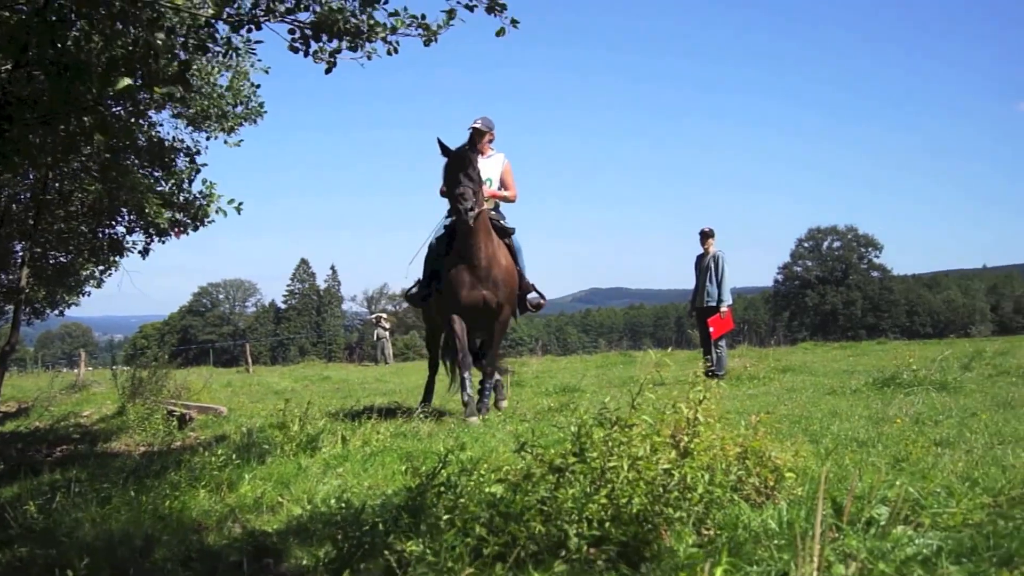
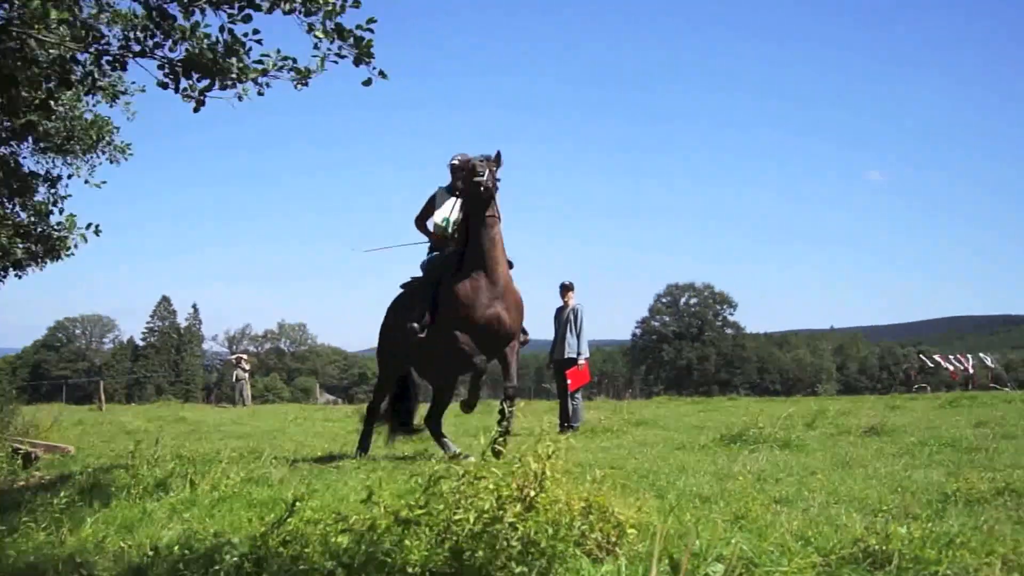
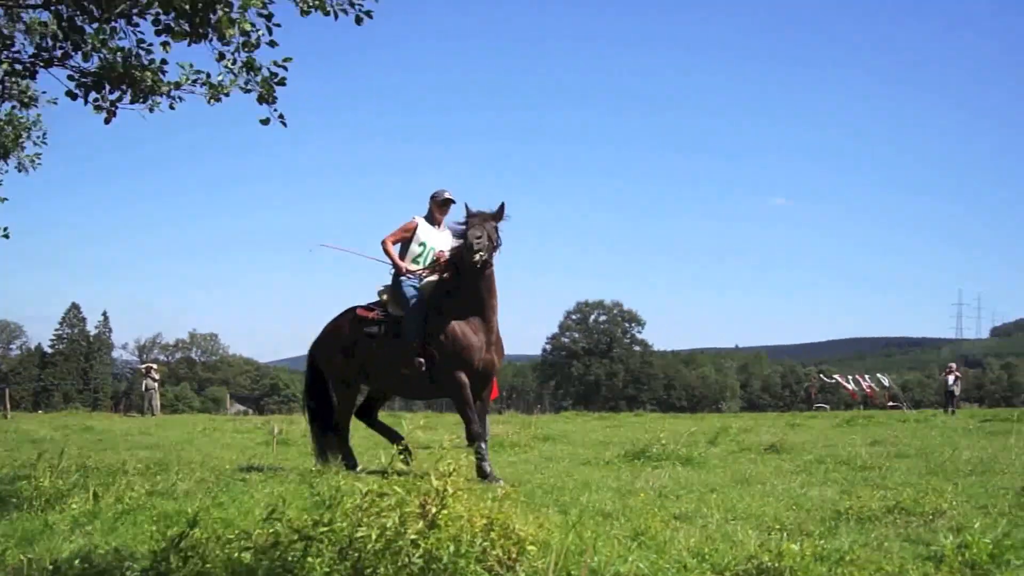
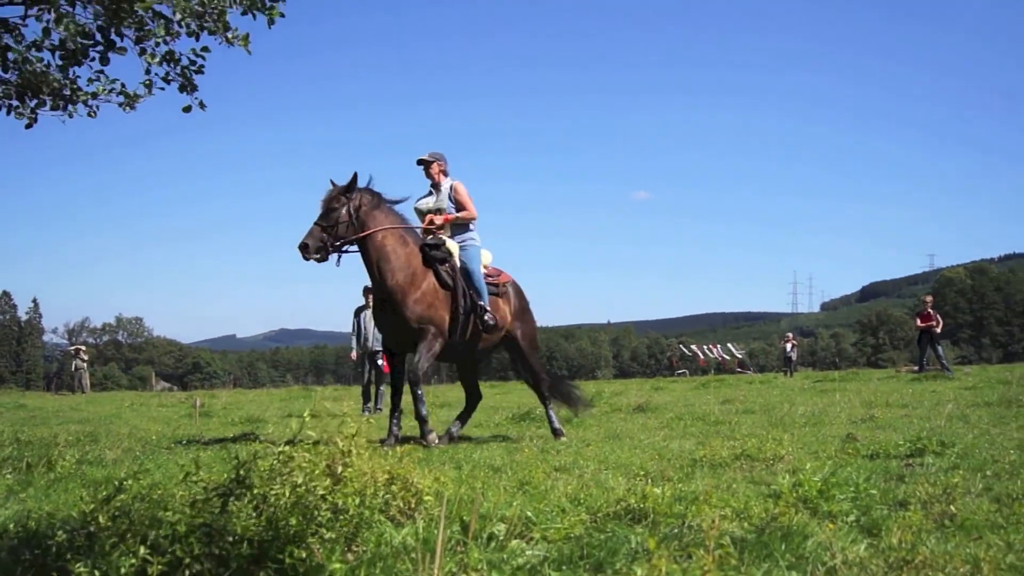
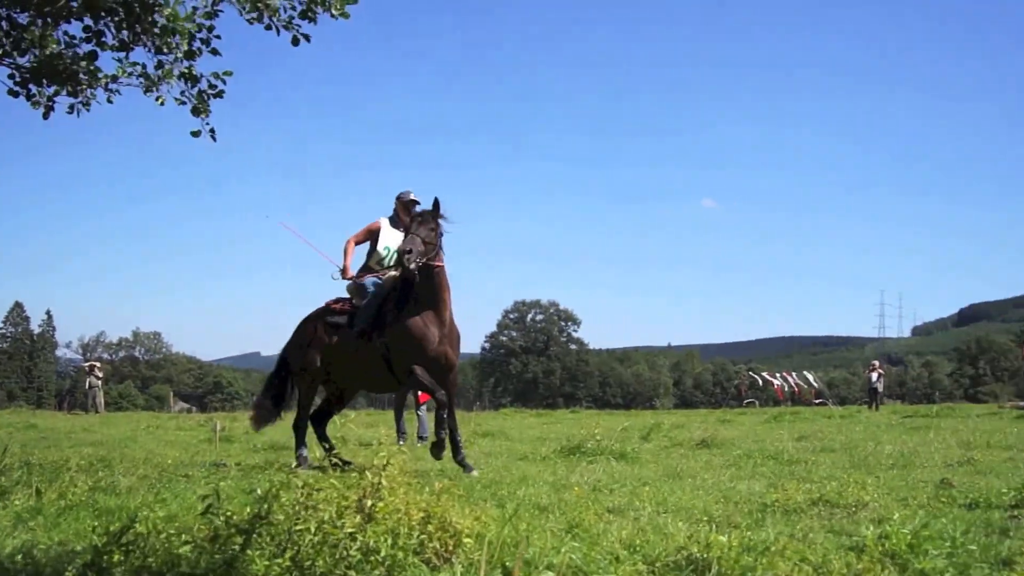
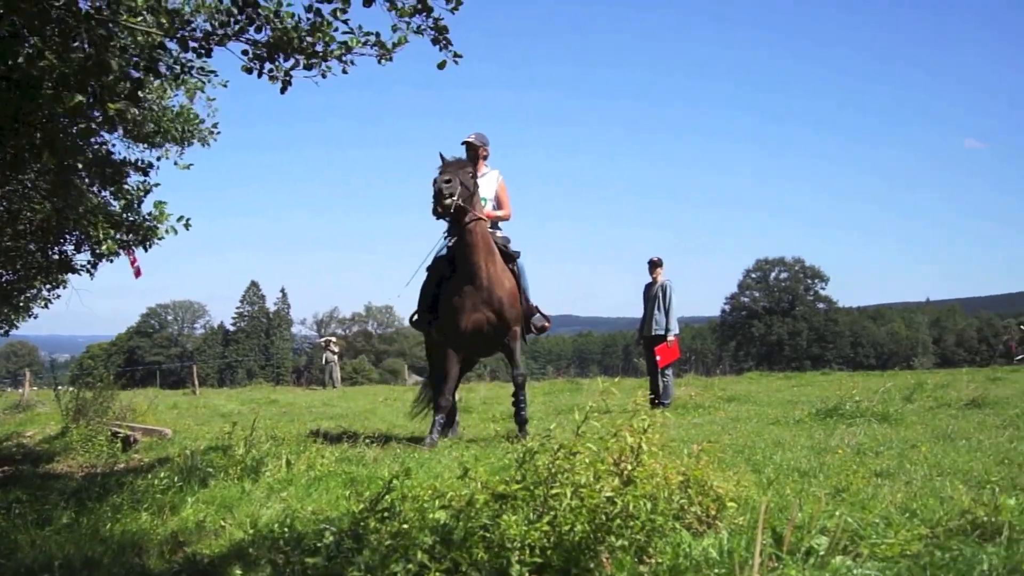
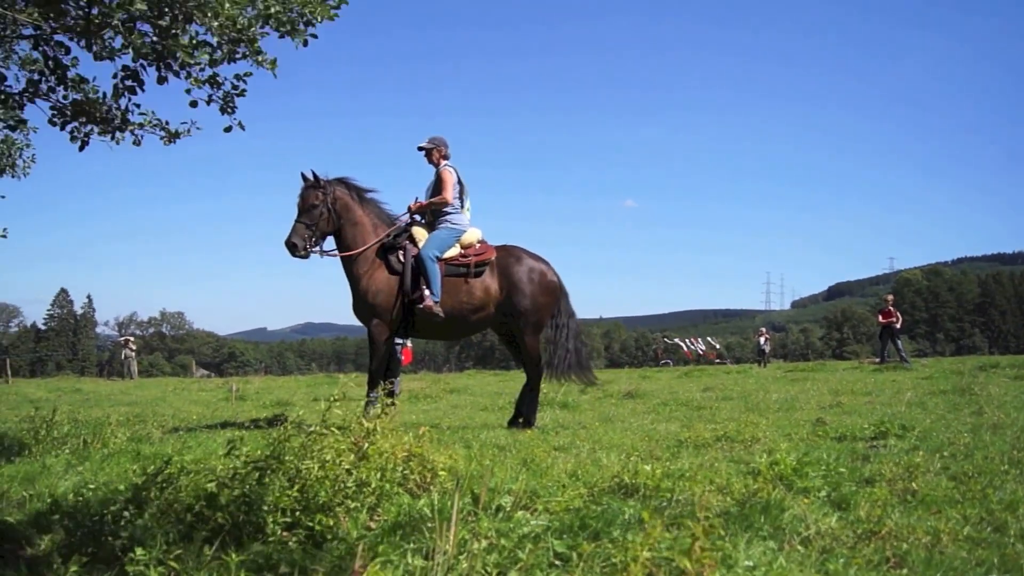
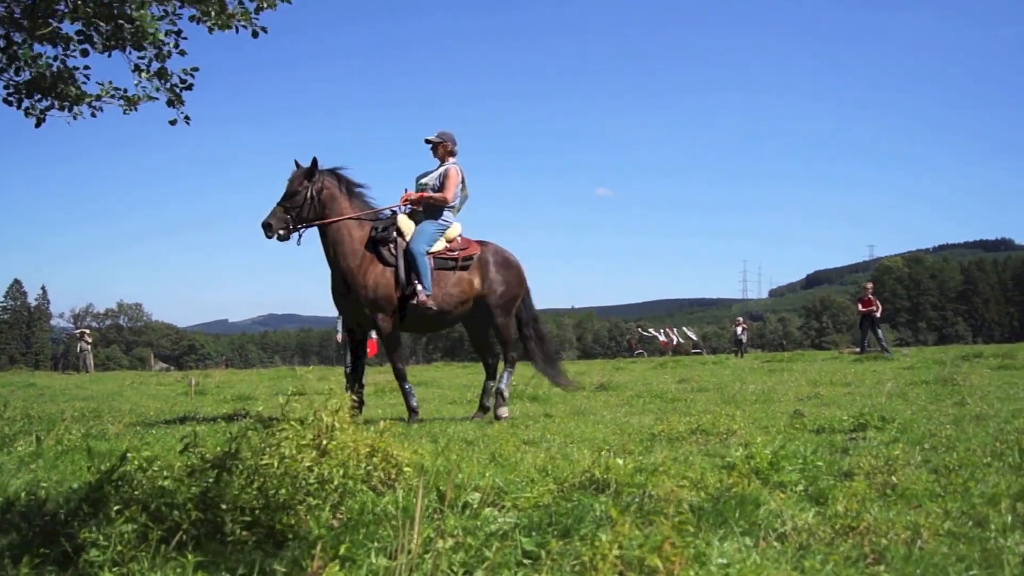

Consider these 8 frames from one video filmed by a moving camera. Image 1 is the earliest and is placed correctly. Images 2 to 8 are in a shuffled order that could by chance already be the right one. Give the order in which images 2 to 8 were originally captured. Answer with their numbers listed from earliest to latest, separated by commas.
6, 2, 3, 5, 4, 8, 7
